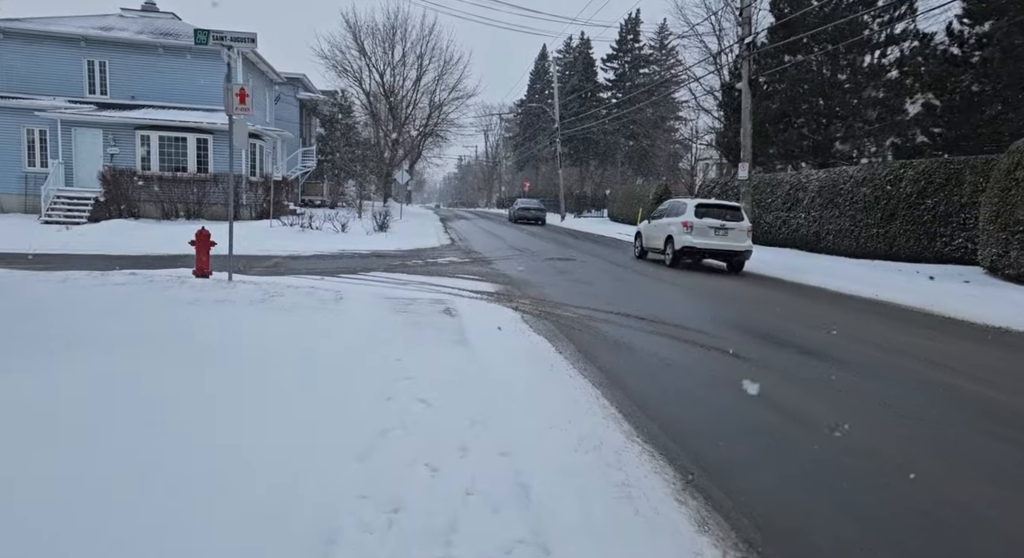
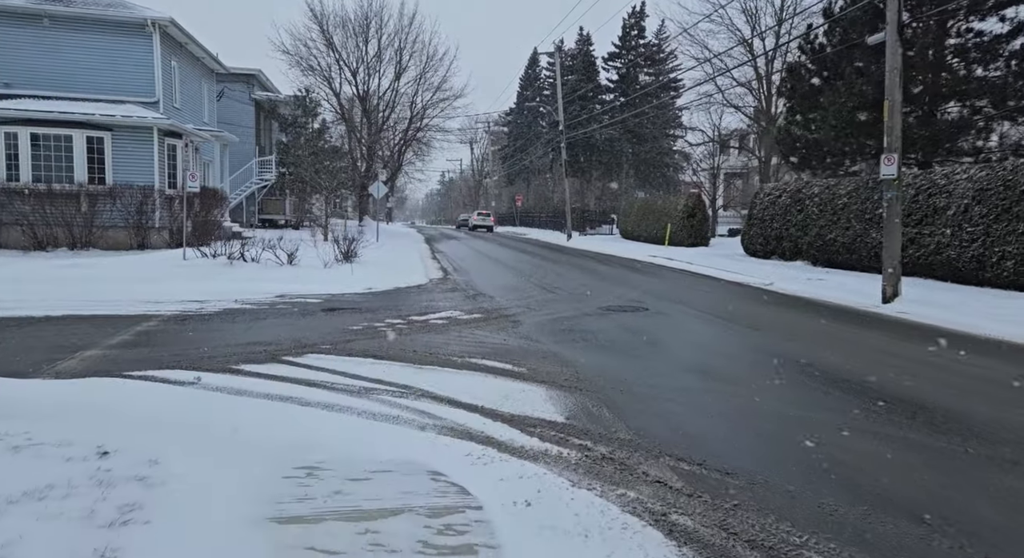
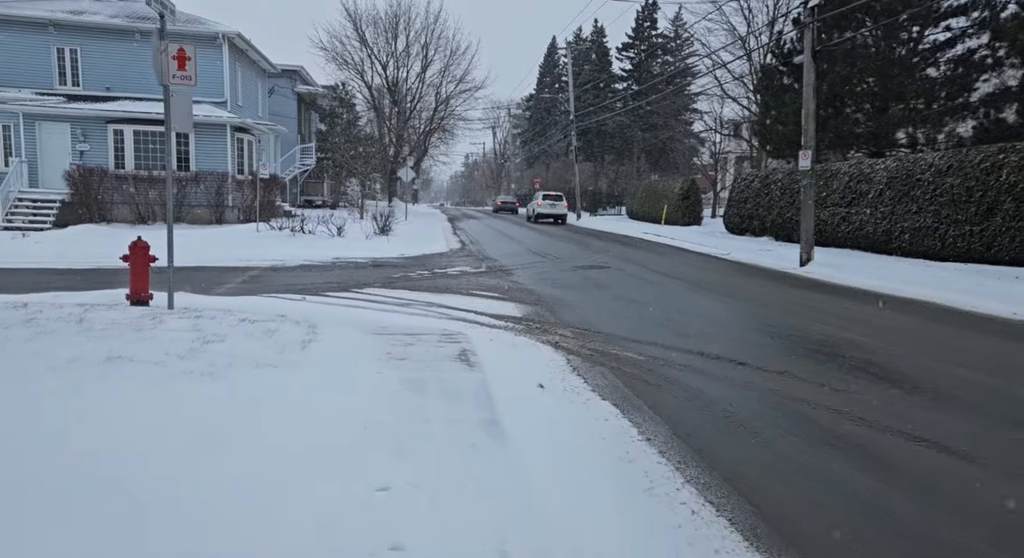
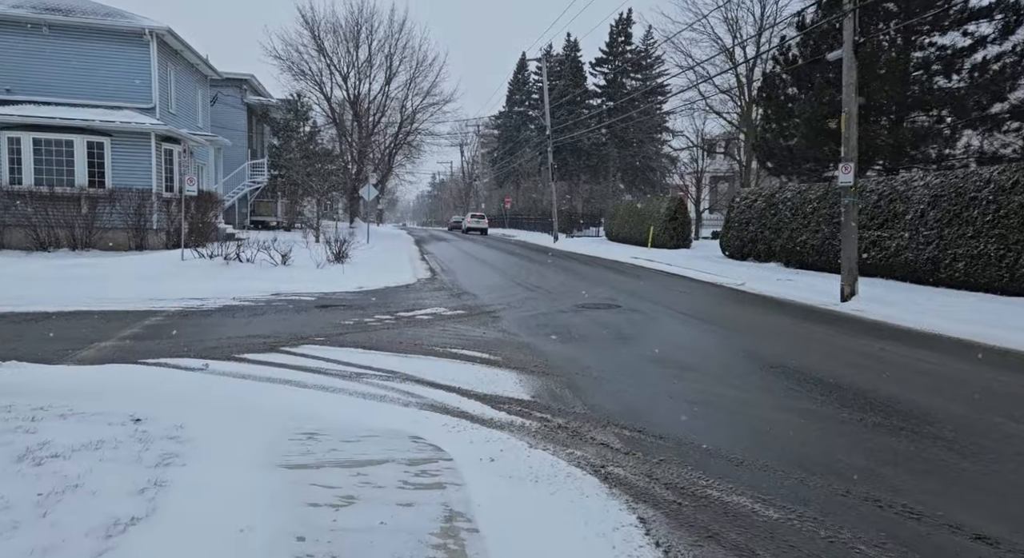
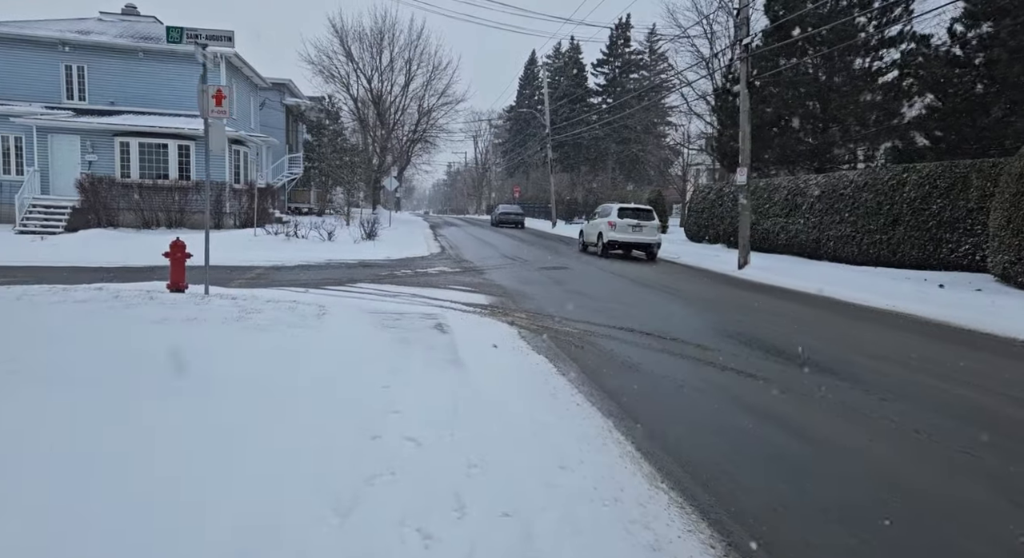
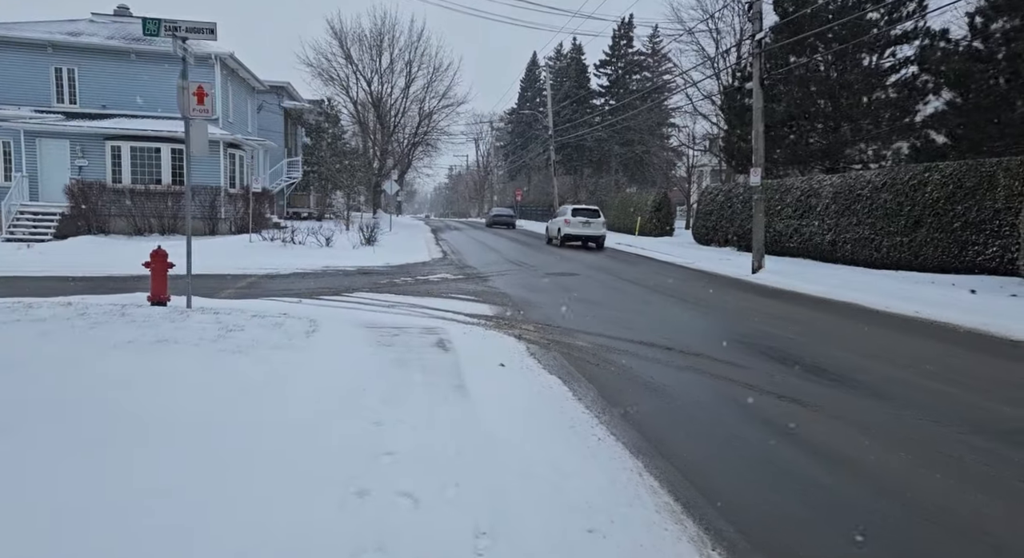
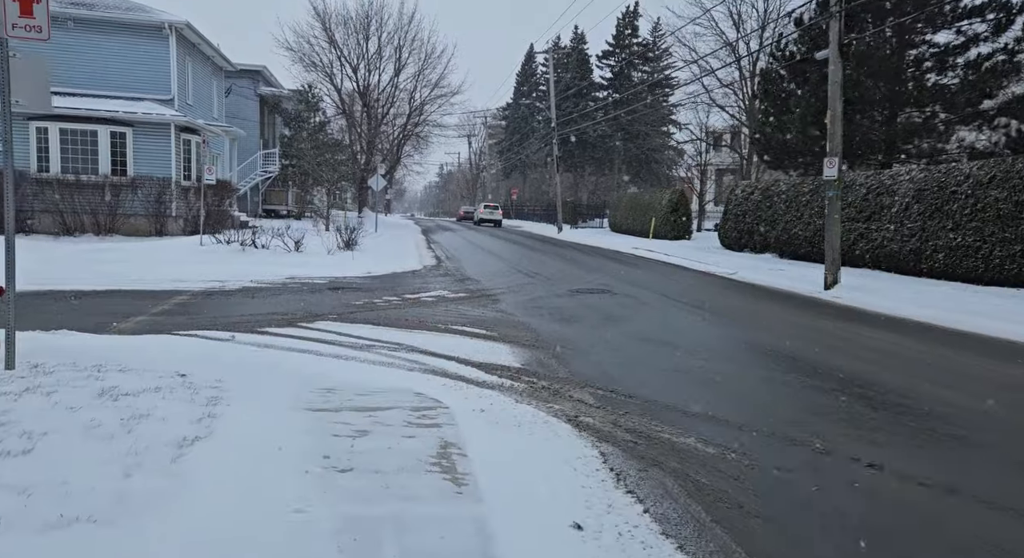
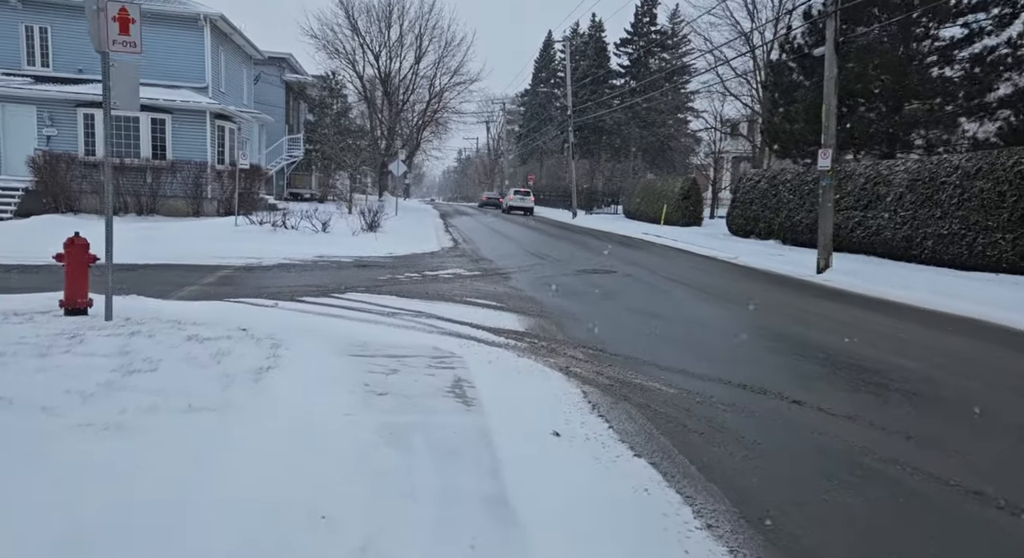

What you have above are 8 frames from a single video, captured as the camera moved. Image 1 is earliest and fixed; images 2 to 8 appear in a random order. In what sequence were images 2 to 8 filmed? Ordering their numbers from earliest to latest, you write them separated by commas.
5, 6, 3, 8, 7, 4, 2
